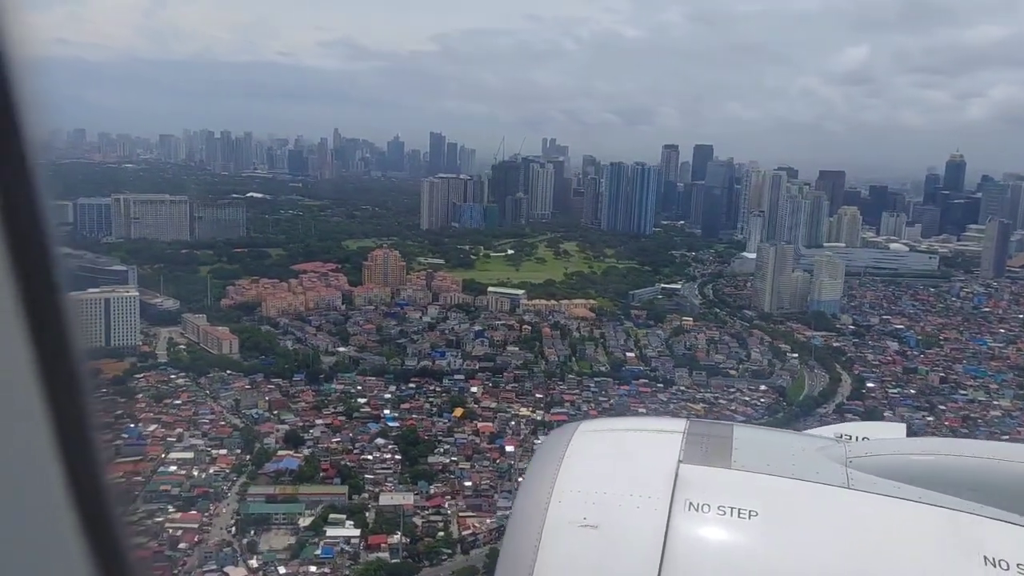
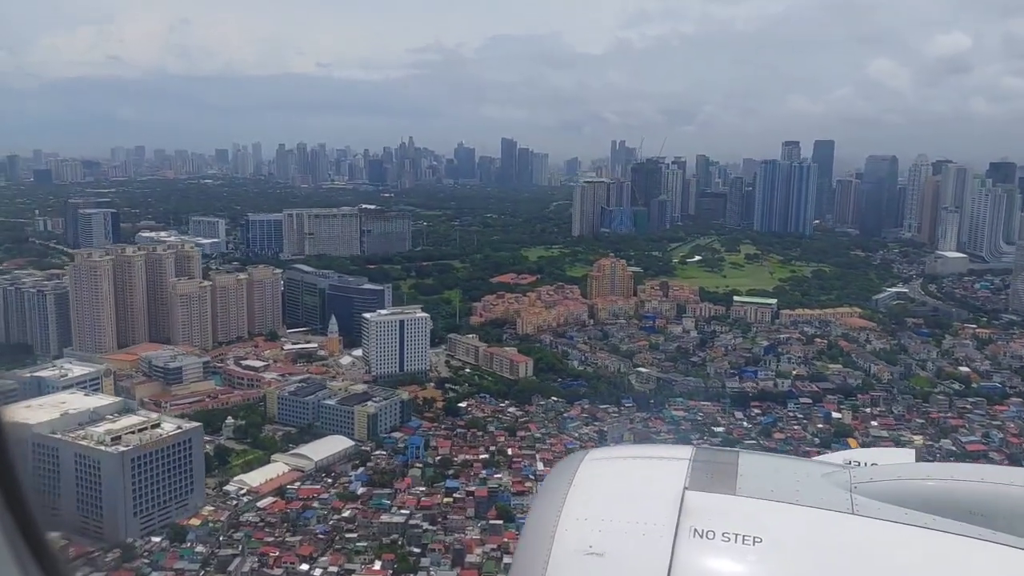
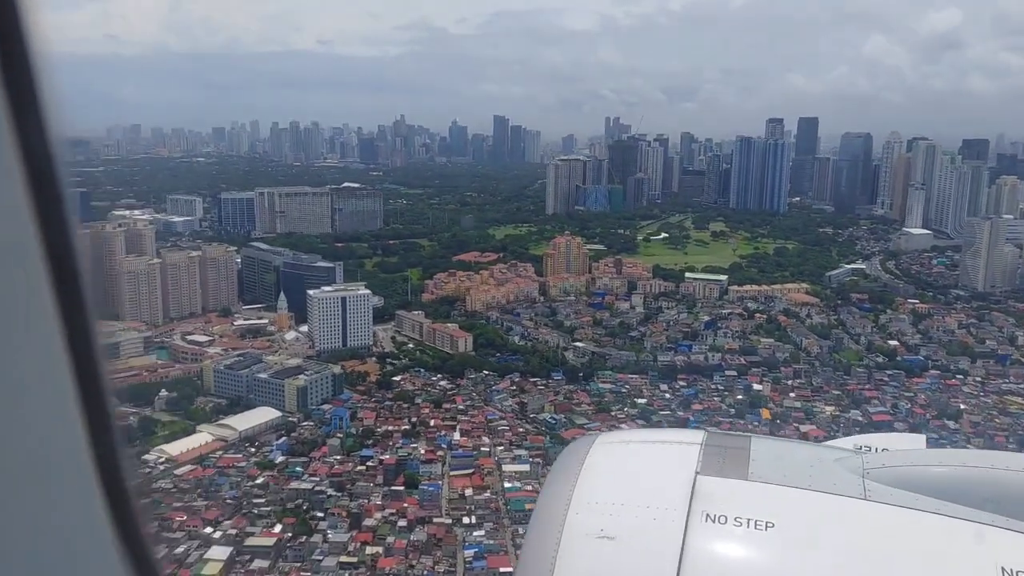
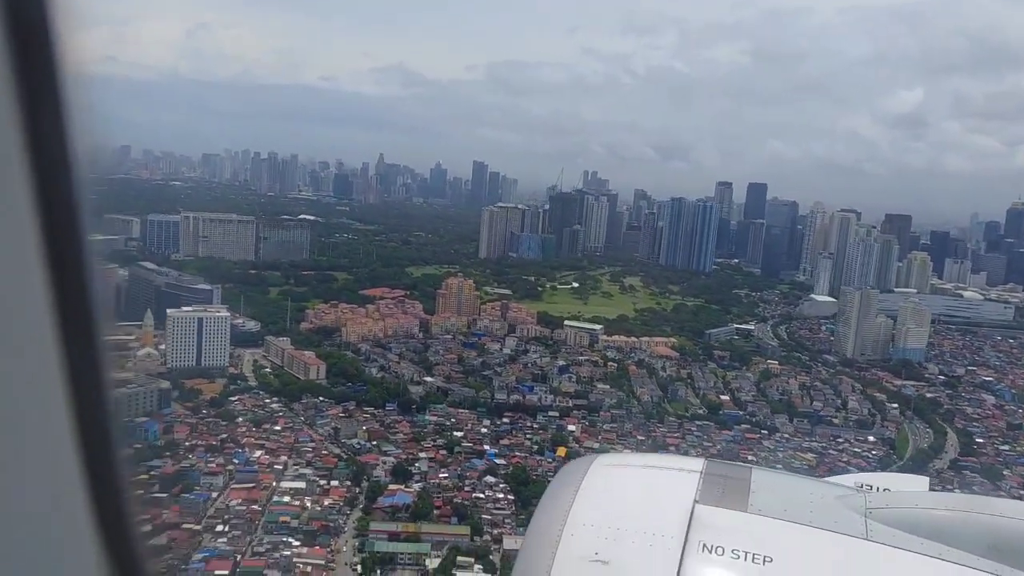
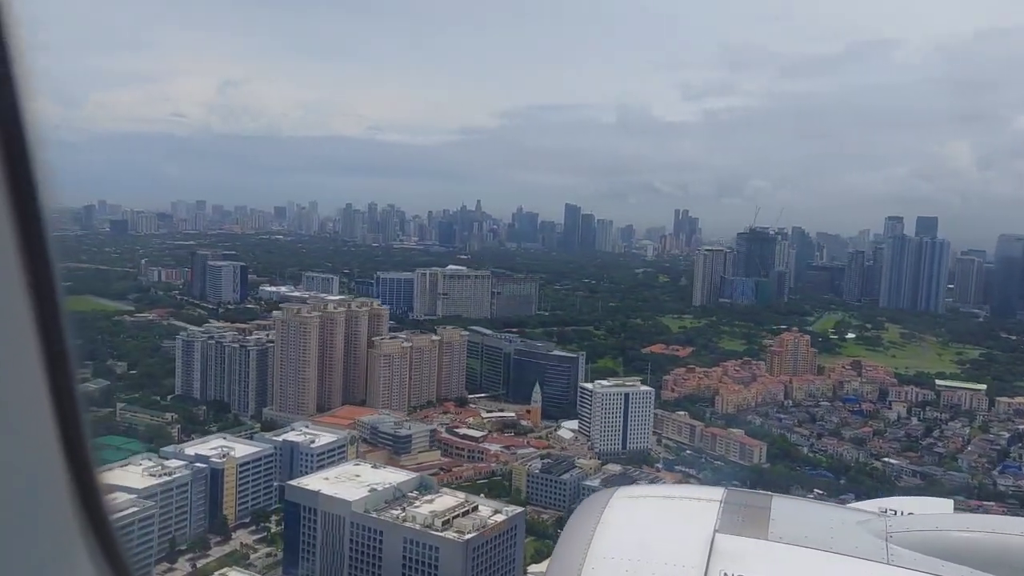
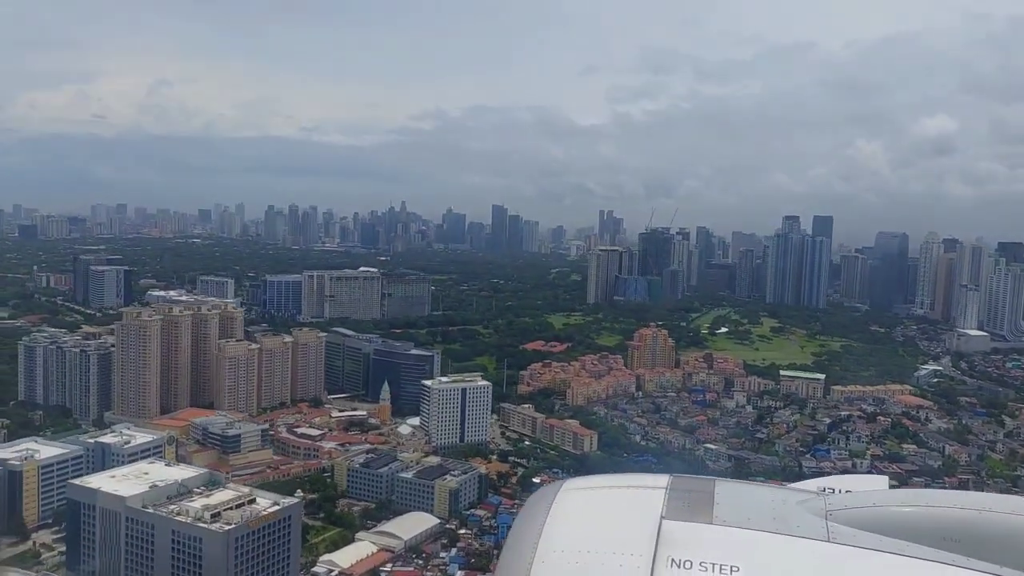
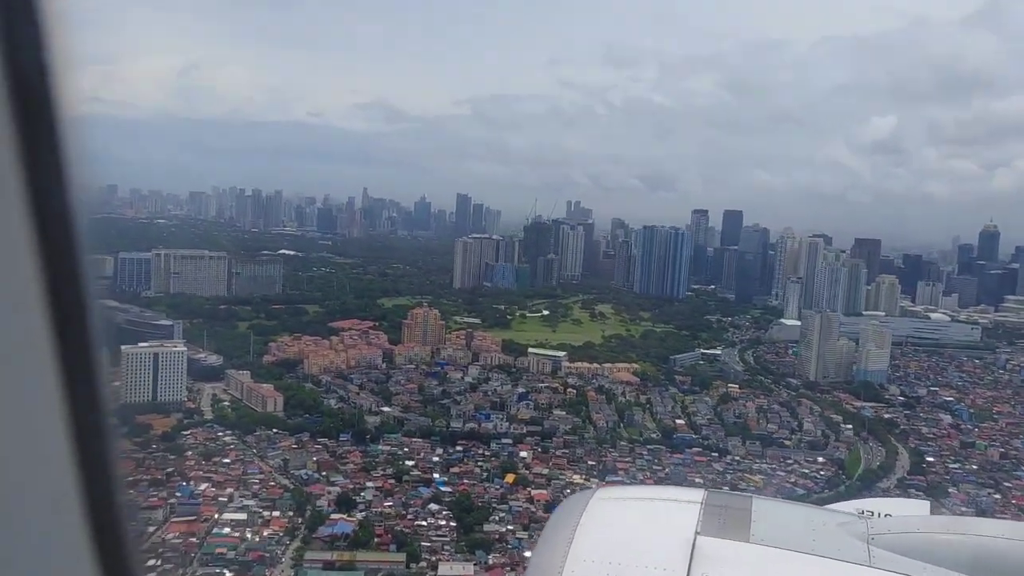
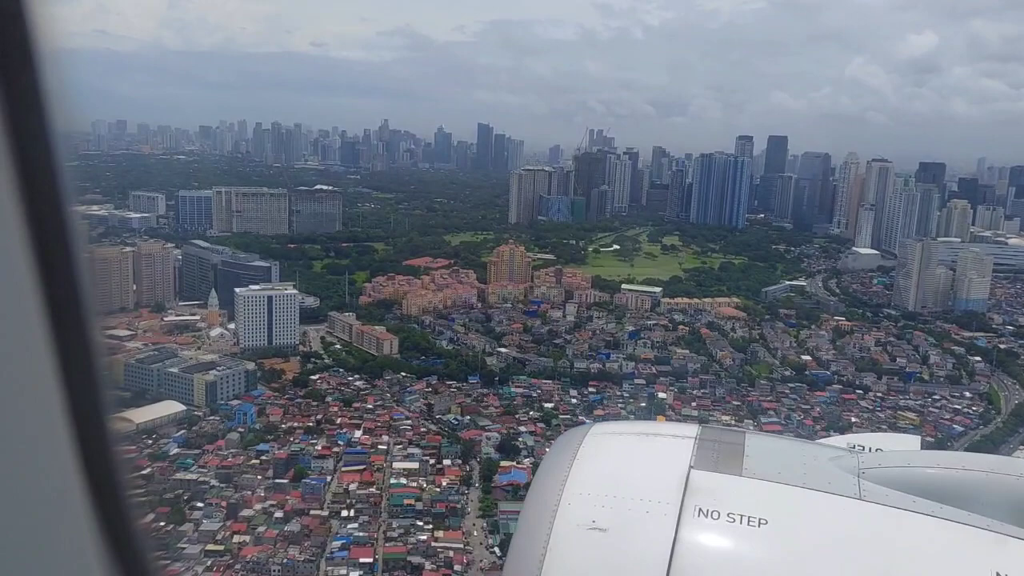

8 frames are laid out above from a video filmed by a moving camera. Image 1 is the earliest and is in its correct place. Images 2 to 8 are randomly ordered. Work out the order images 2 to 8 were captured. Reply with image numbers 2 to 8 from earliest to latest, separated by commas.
7, 4, 8, 3, 2, 6, 5
